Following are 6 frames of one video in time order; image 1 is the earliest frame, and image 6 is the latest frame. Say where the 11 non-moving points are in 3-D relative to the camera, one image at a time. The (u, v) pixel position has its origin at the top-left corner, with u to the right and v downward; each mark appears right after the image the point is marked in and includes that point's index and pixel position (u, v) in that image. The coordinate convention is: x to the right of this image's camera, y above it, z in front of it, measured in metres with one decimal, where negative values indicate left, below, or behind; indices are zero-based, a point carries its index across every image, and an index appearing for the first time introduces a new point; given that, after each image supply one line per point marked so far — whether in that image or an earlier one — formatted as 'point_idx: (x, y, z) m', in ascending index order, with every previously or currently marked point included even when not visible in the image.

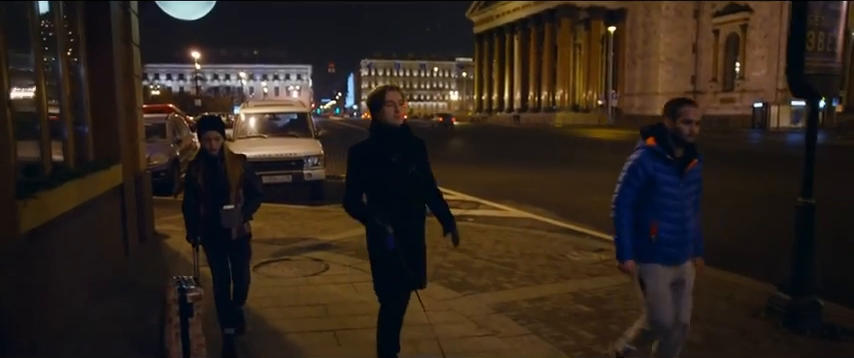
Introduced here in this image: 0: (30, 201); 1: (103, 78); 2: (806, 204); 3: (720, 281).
0: (-2.3, -0.1, +4.3) m
1: (-3.2, +1.0, +7.2) m
2: (+3.0, -0.2, +5.6) m
3: (+2.9, -1.0, +7.0) m
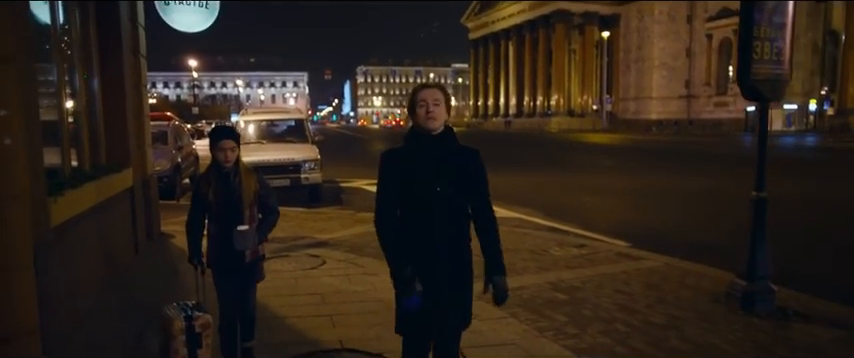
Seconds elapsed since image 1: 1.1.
0: (-2.4, -0.1, +4.8) m
1: (-3.4, +1.0, +7.7) m
2: (+2.9, -0.2, +6.2) m
3: (+2.7, -1.0, +7.5) m
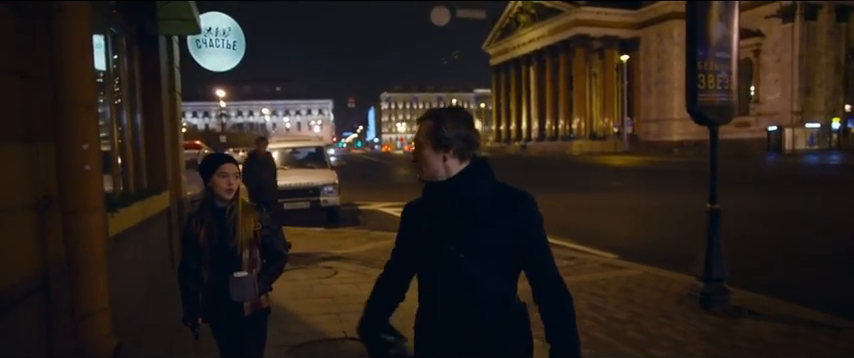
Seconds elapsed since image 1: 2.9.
0: (-2.5, -0.3, +5.9) m
1: (-3.4, +0.7, +8.9) m
2: (+2.8, -0.3, +7.1) m
3: (+2.8, -1.2, +8.4) m
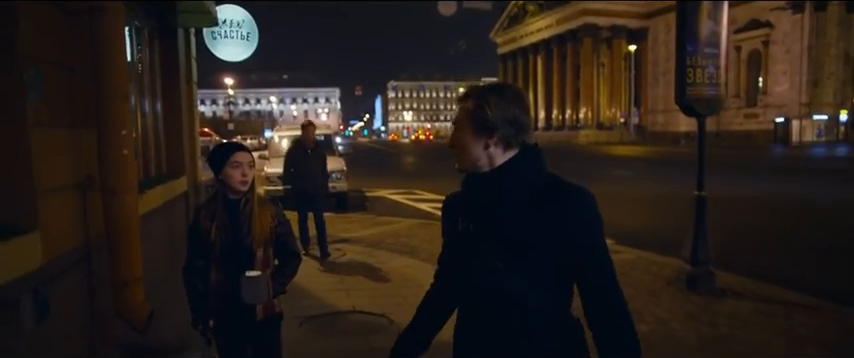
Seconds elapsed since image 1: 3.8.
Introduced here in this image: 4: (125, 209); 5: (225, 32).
0: (-2.5, -0.1, +6.4) m
1: (-3.3, +0.9, +9.4) m
2: (+2.9, -0.2, +7.5) m
3: (+2.8, -1.0, +8.9) m
4: (-2.0, -0.2, +4.6) m
5: (-2.9, +2.1, +10.3) m
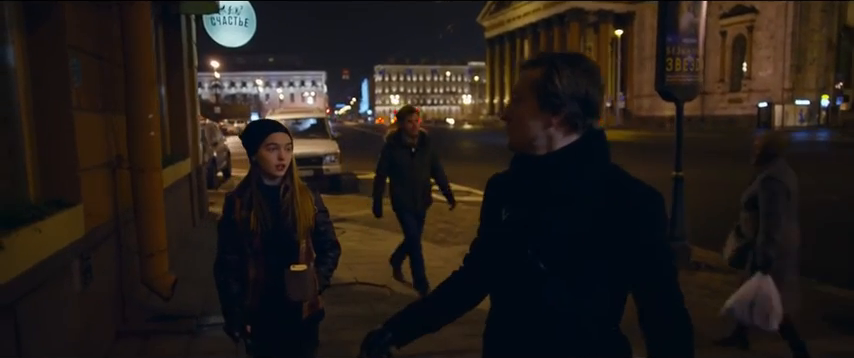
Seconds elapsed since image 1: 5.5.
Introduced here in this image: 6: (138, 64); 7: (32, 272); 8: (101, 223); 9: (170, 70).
0: (-2.5, 0.0, +6.8) m
1: (-3.4, +1.1, +9.7) m
2: (+2.8, 0.0, +8.0) m
3: (+2.7, -0.8, +9.4) m
4: (-1.9, -0.1, +5.1) m
5: (-3.0, +2.4, +10.7) m
6: (-2.0, +0.8, +5.0) m
7: (-1.9, -0.4, +3.4) m
8: (-2.1, -0.3, +4.7) m
9: (-3.5, +1.5, +9.7) m
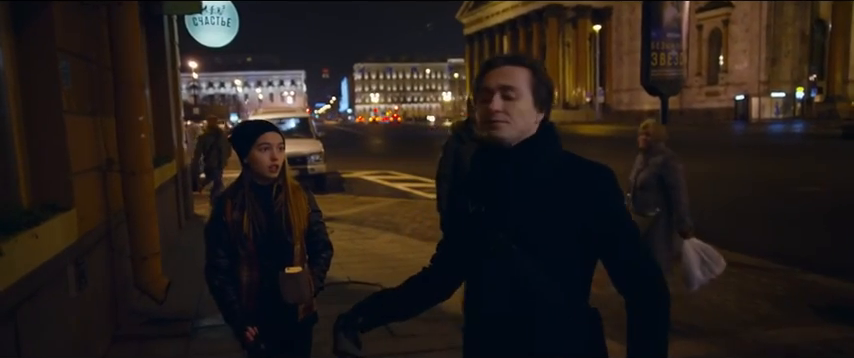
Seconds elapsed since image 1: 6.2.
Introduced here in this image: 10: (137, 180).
0: (-2.6, 0.0, +6.7) m
1: (-3.6, +1.1, +9.7) m
2: (+2.7, +0.1, +8.1) m
3: (+2.6, -0.7, +9.5) m
4: (-2.0, -0.1, +5.0) m
5: (-3.2, +2.4, +10.6) m
6: (-2.1, +0.8, +5.0) m
7: (-1.9, -0.5, +3.4) m
8: (-2.2, -0.3, +4.7) m
9: (-3.7, +1.5, +9.6) m
10: (-2.0, 0.0, +5.0) m
